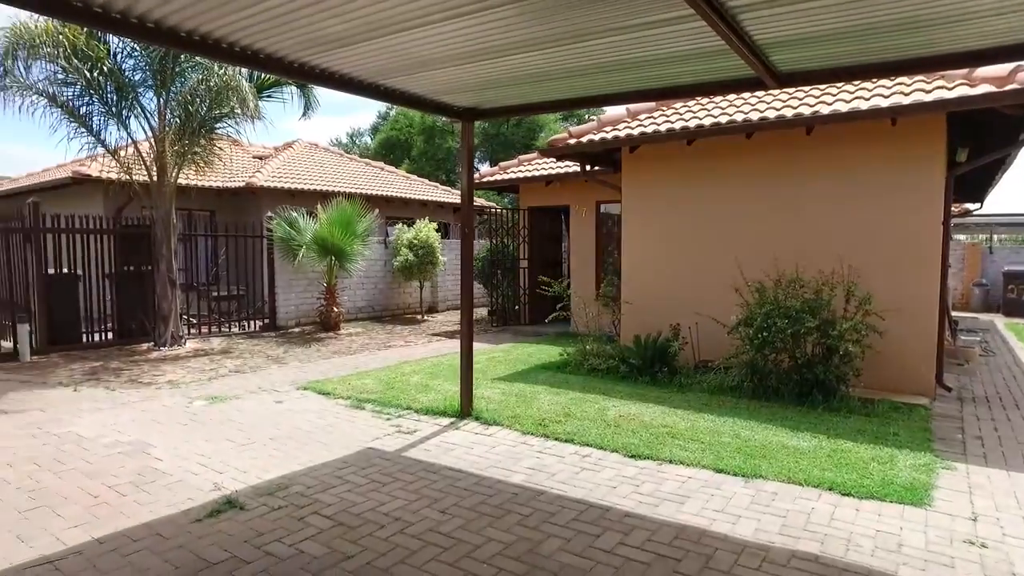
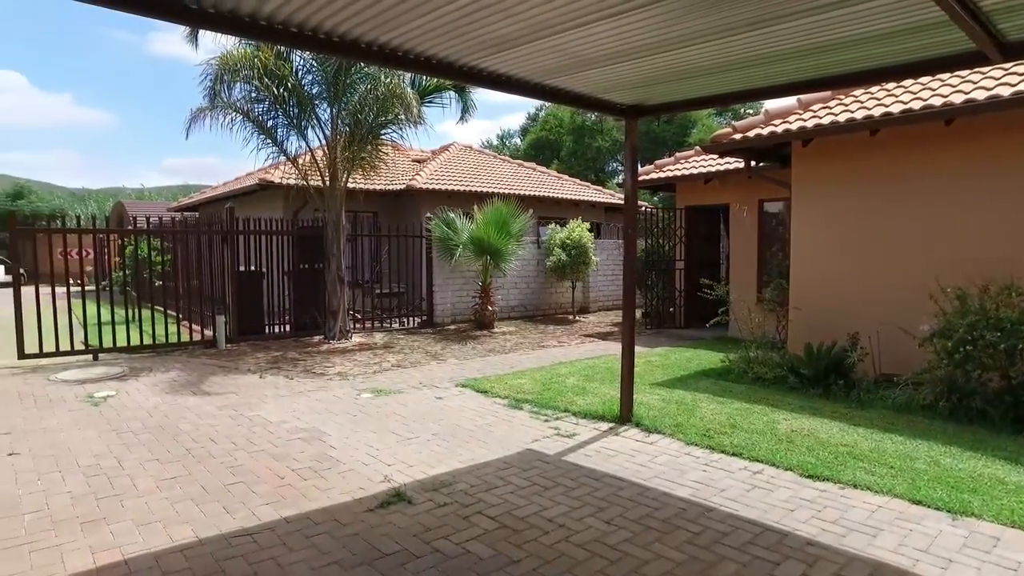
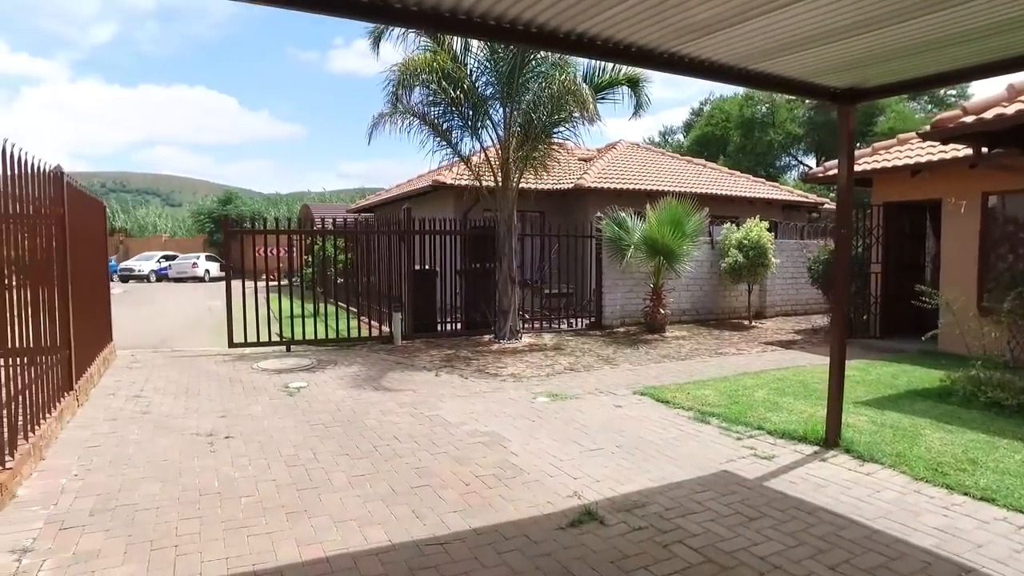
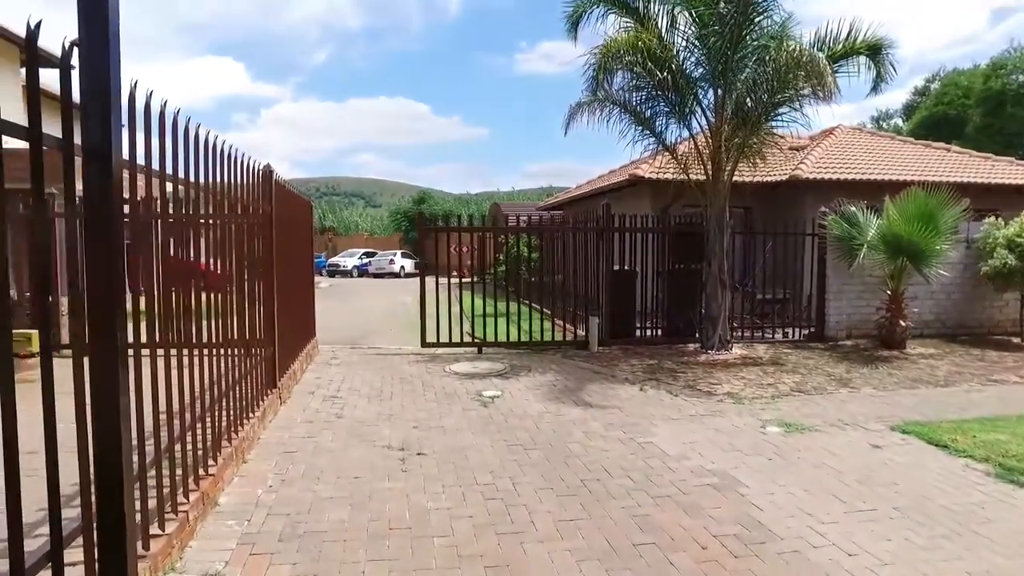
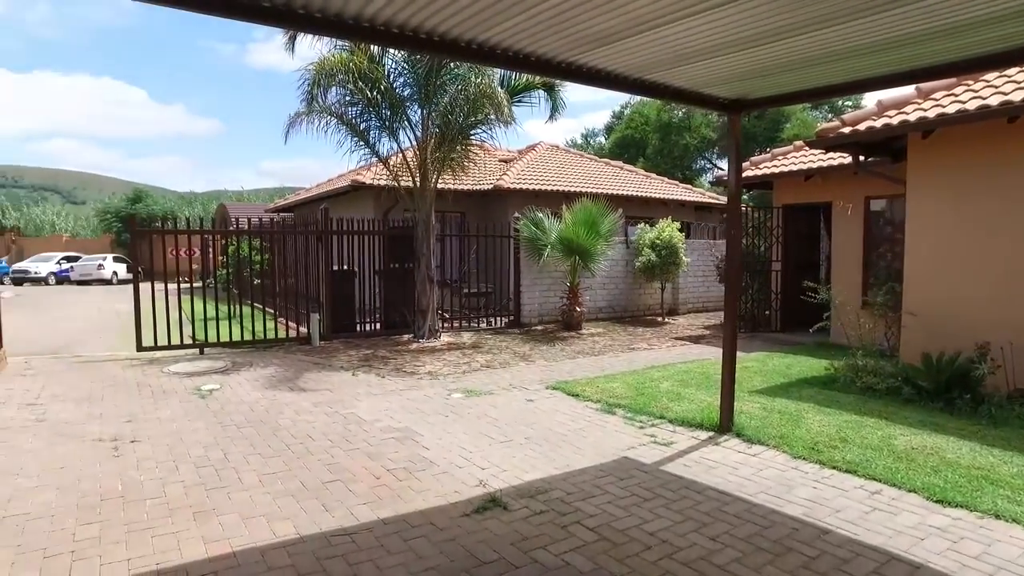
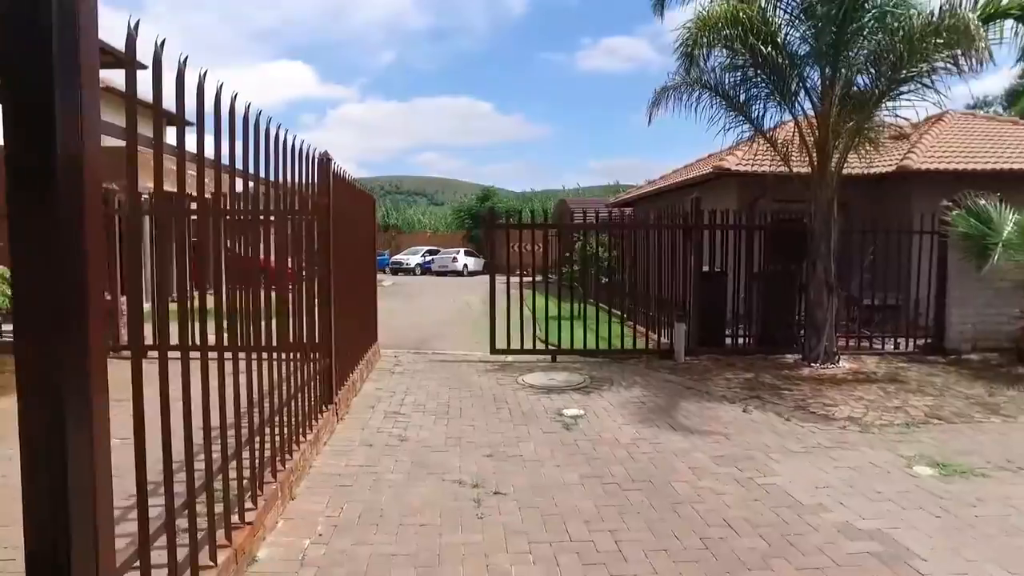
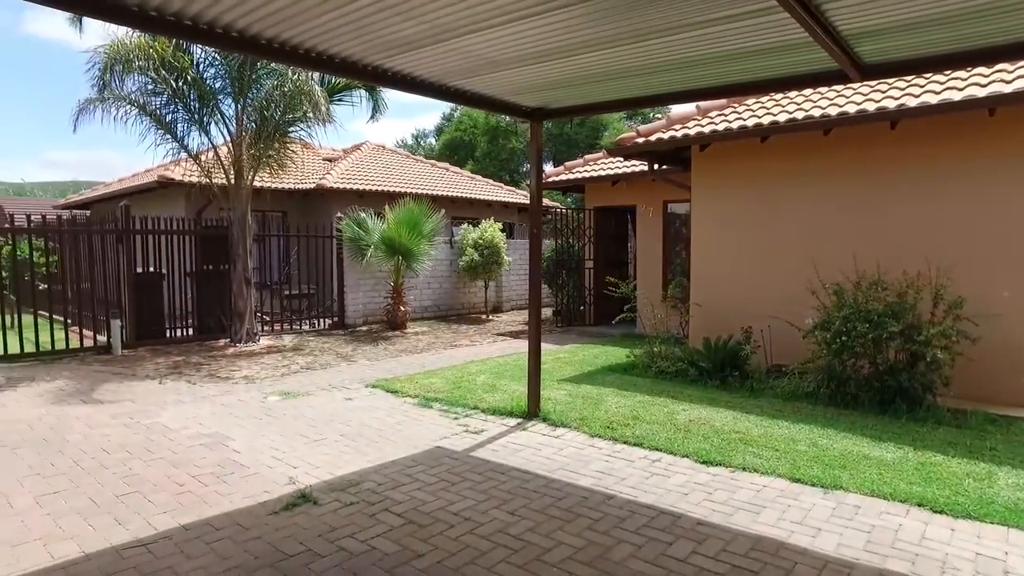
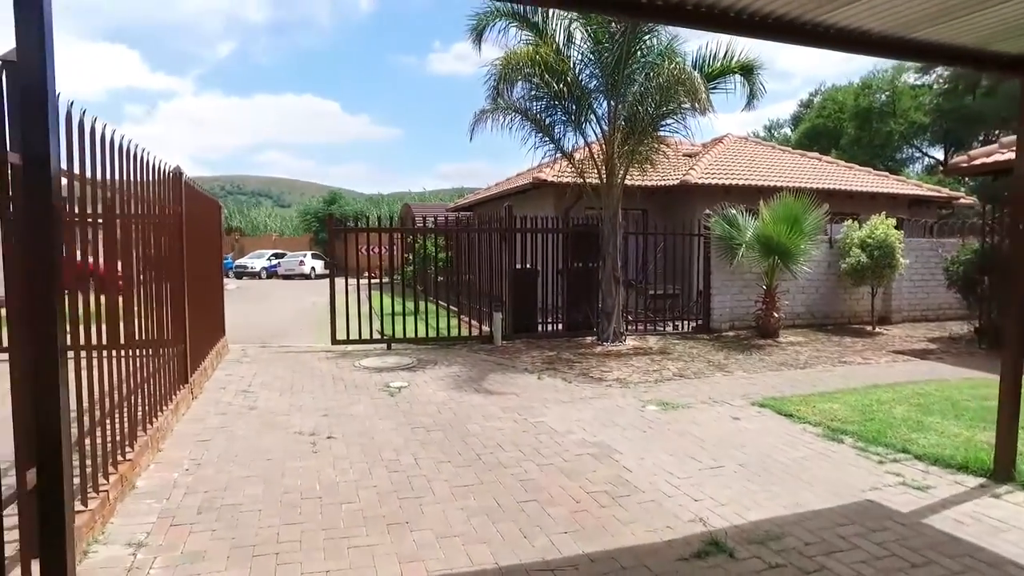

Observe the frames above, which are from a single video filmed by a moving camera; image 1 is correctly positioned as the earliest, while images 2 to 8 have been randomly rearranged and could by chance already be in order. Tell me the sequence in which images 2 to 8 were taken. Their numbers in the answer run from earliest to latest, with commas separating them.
7, 2, 5, 3, 8, 4, 6
